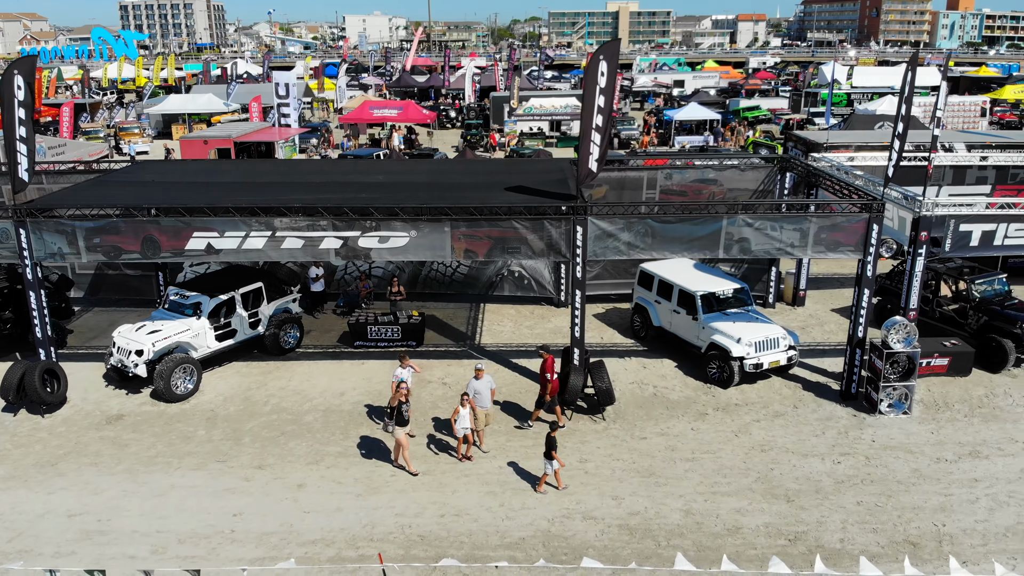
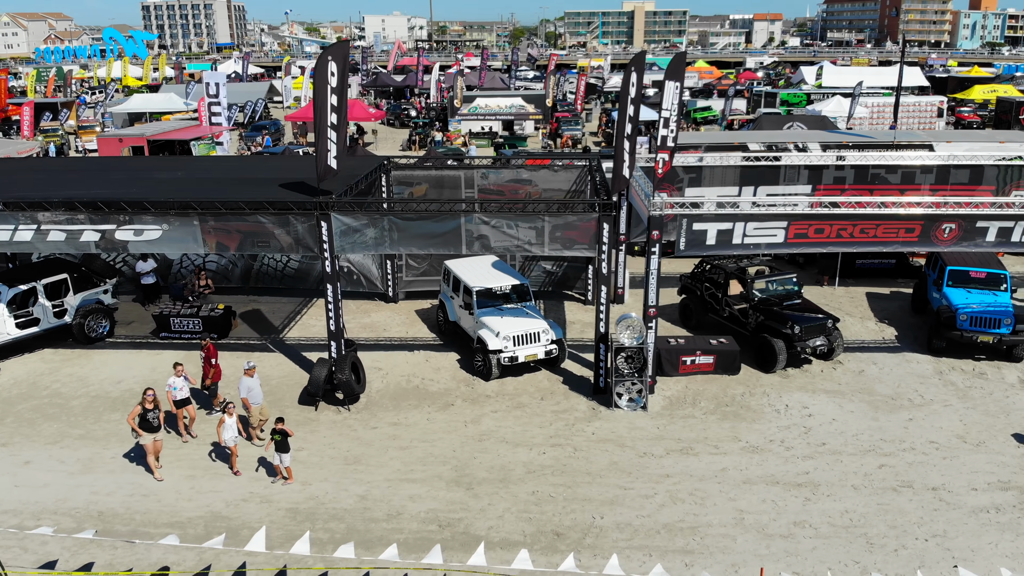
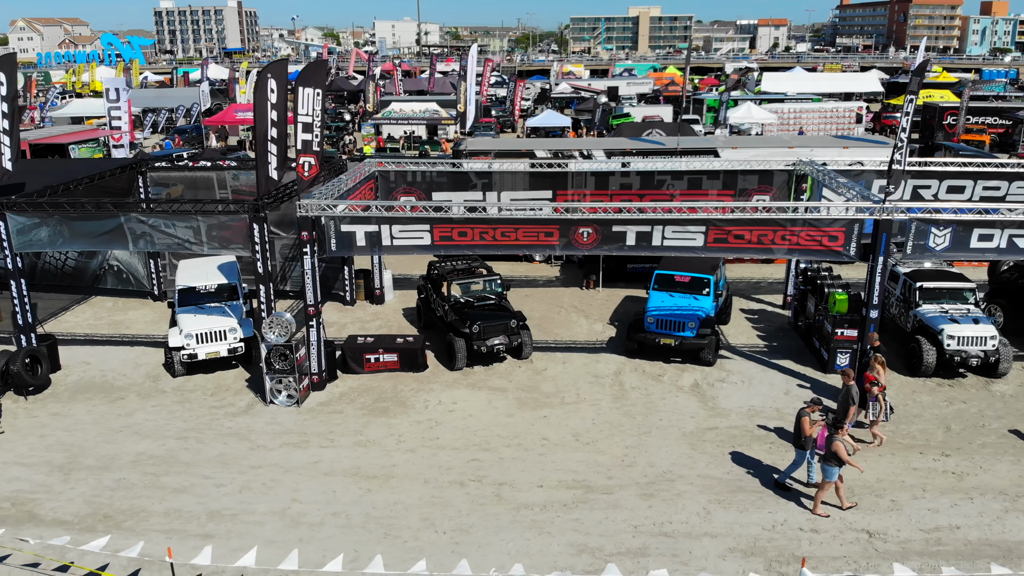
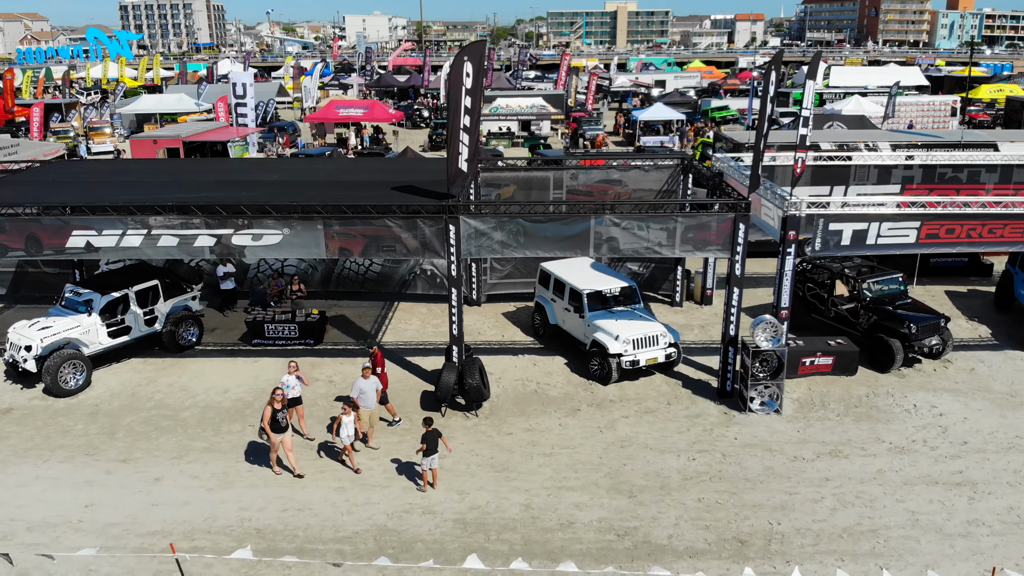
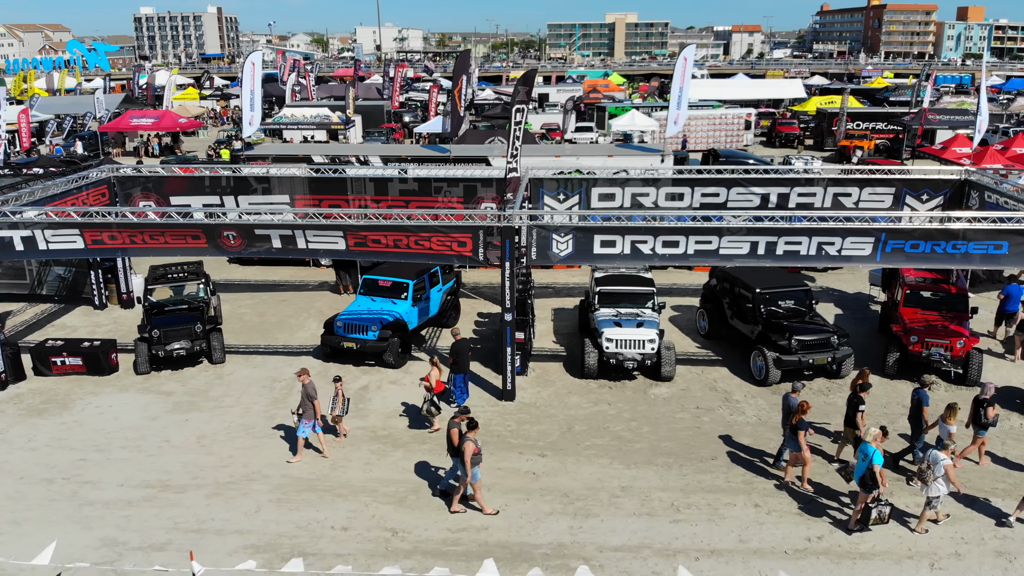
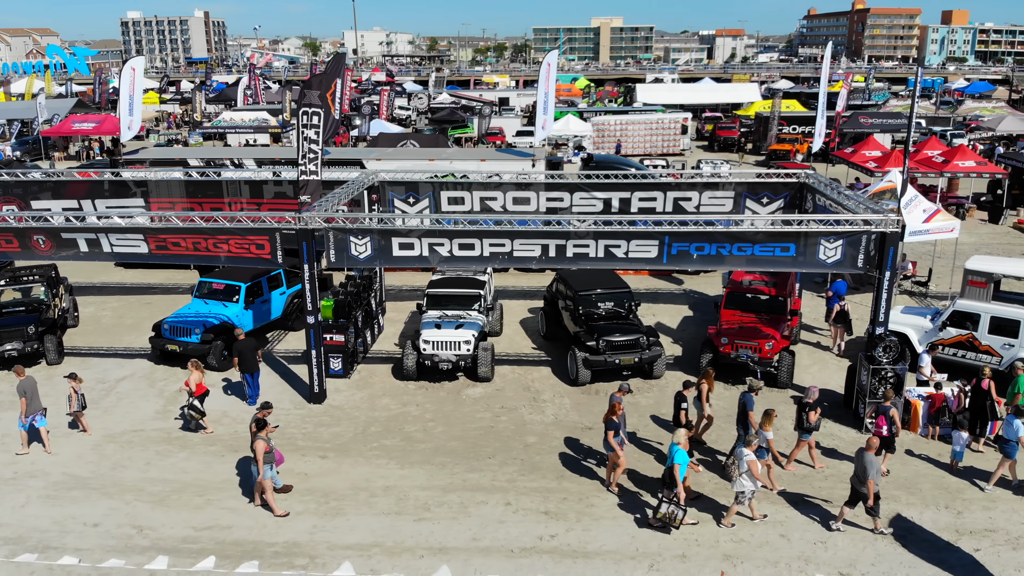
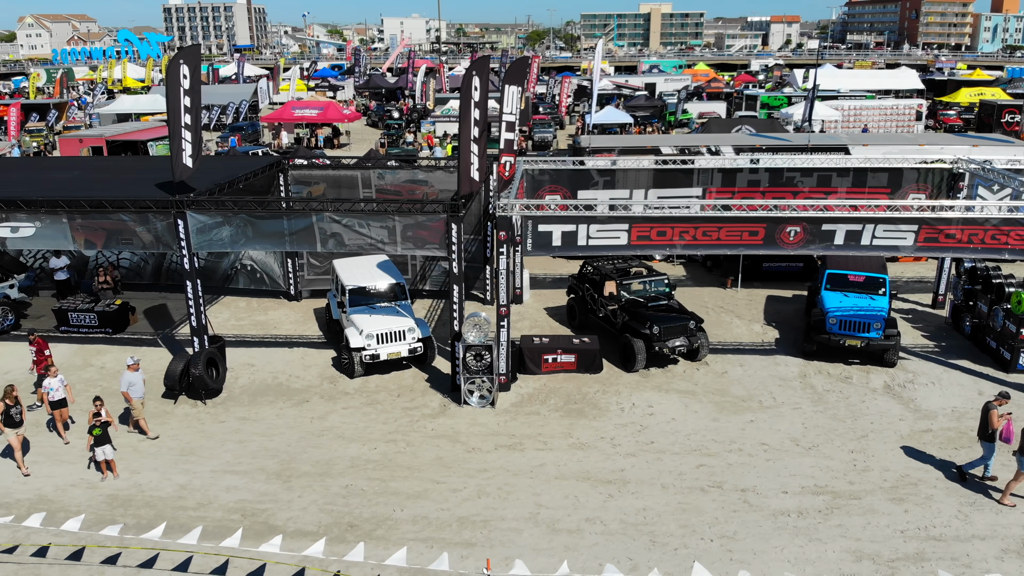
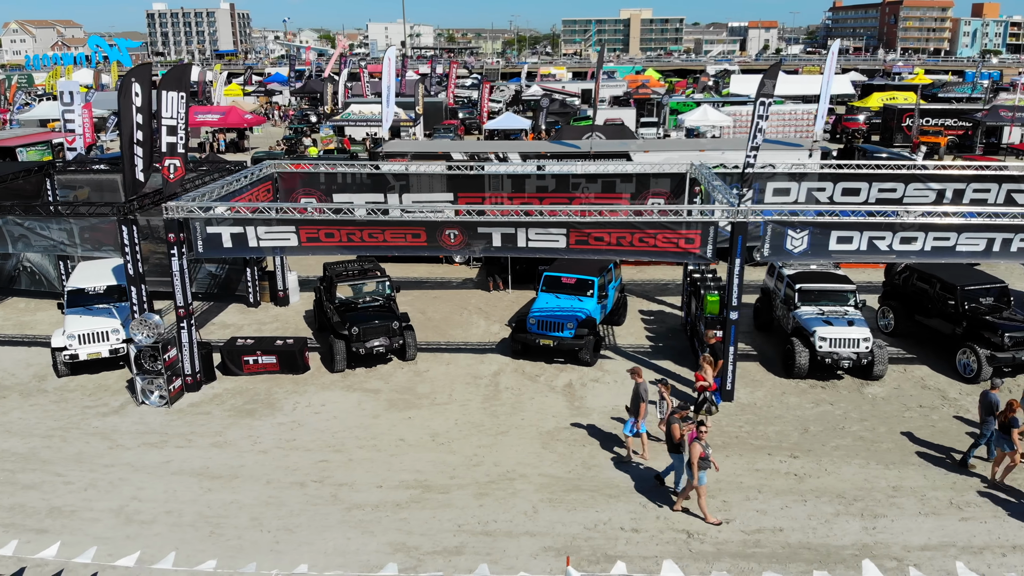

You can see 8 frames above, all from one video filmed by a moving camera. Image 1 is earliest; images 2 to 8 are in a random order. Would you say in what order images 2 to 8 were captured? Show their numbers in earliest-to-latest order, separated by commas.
4, 2, 7, 3, 8, 5, 6
